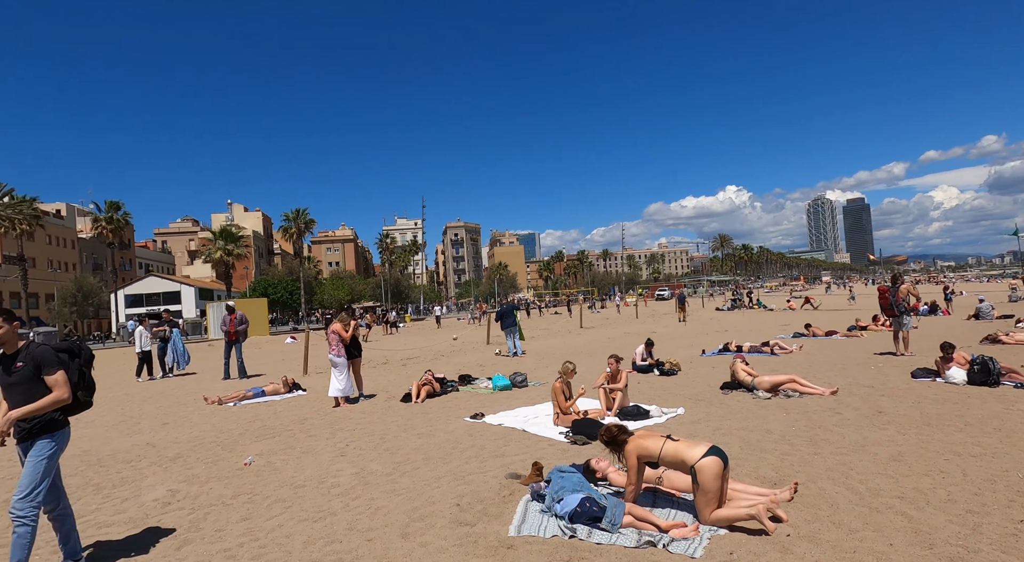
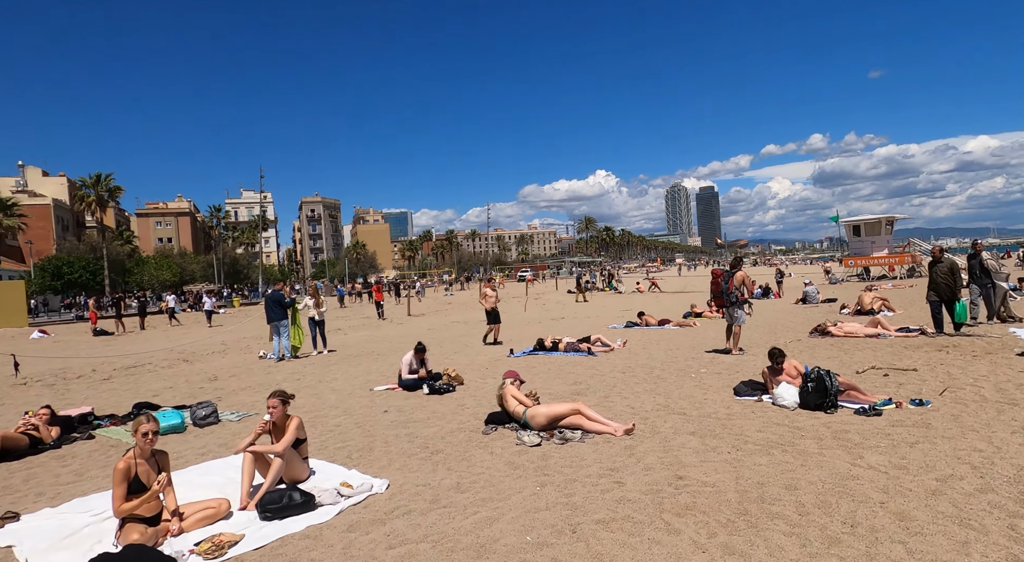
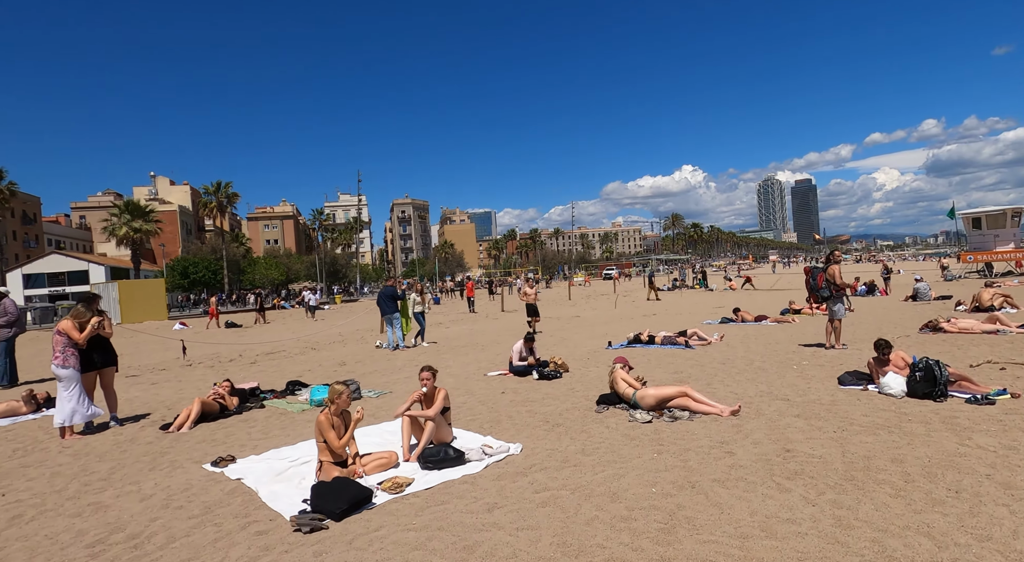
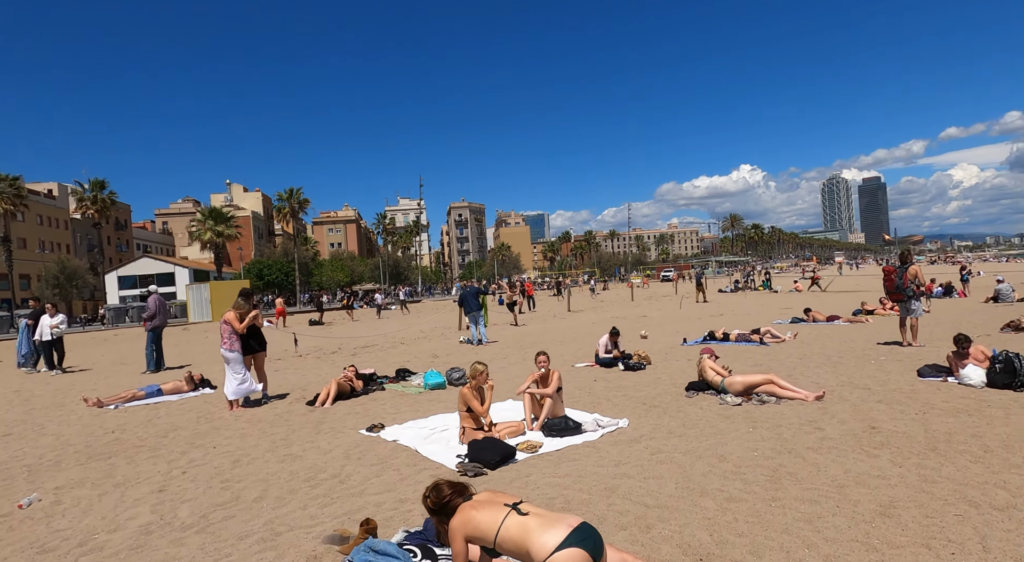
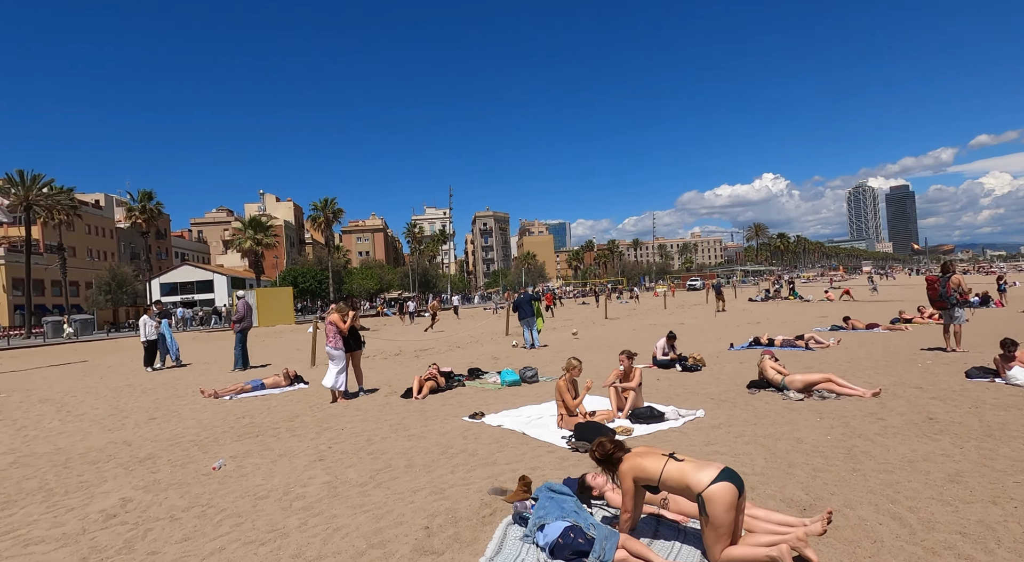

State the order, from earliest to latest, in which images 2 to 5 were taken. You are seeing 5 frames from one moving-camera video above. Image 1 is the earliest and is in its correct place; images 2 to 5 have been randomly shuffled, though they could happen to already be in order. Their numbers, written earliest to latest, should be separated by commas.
5, 4, 3, 2
